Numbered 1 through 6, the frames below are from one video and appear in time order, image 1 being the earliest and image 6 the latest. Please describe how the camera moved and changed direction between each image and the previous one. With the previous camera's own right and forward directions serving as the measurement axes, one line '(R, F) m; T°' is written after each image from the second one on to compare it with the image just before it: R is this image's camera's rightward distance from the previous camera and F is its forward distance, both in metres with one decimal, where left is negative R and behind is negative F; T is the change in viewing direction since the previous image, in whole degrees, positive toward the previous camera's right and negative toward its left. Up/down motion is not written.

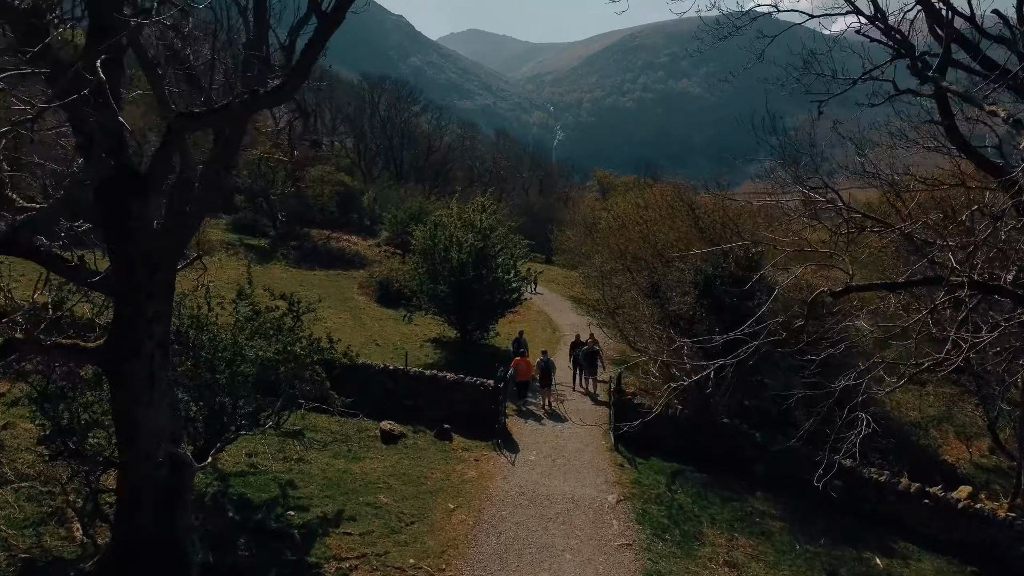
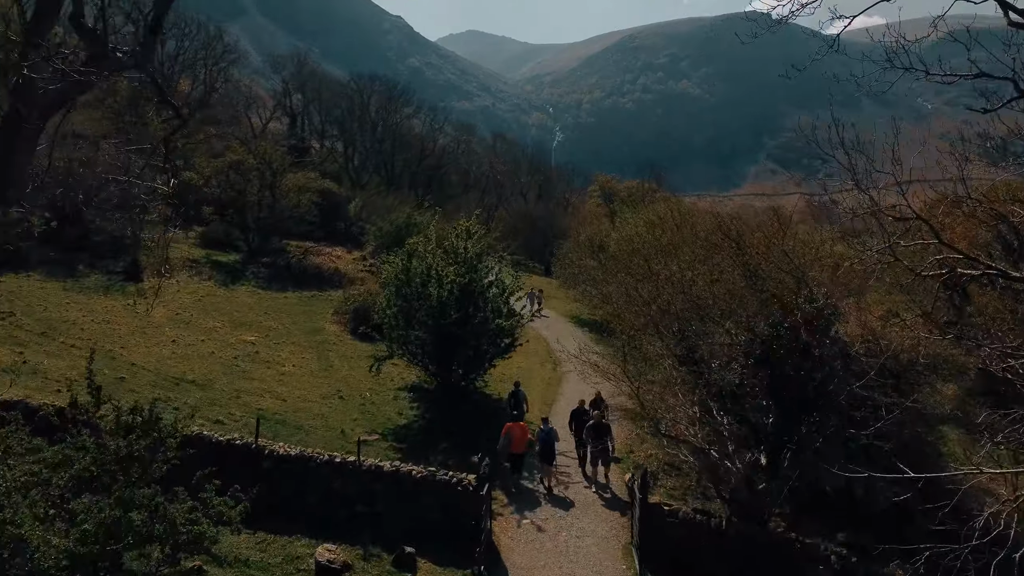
(+0.1, +2.6) m; 0°
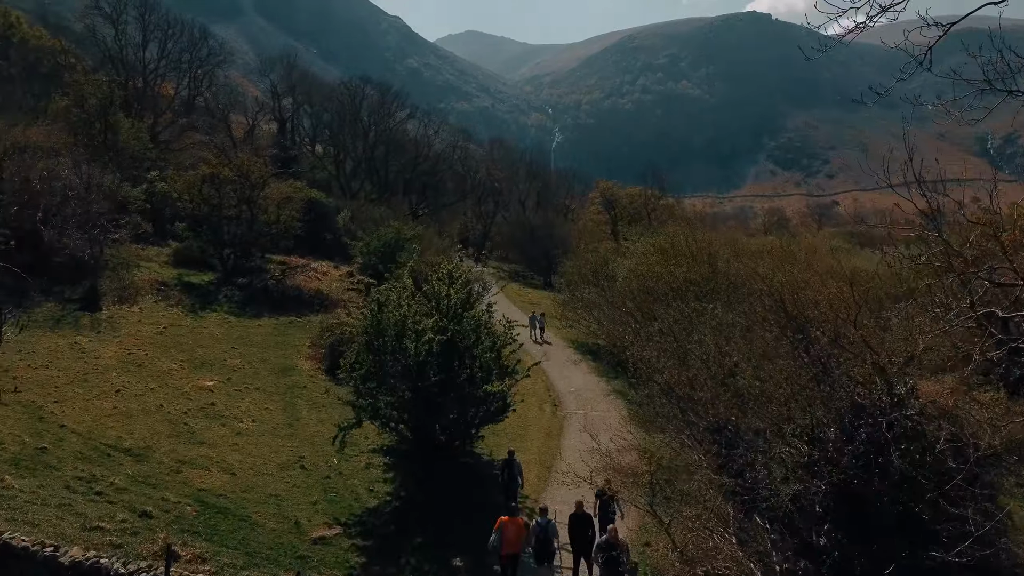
(+0.1, +1.8) m; 0°
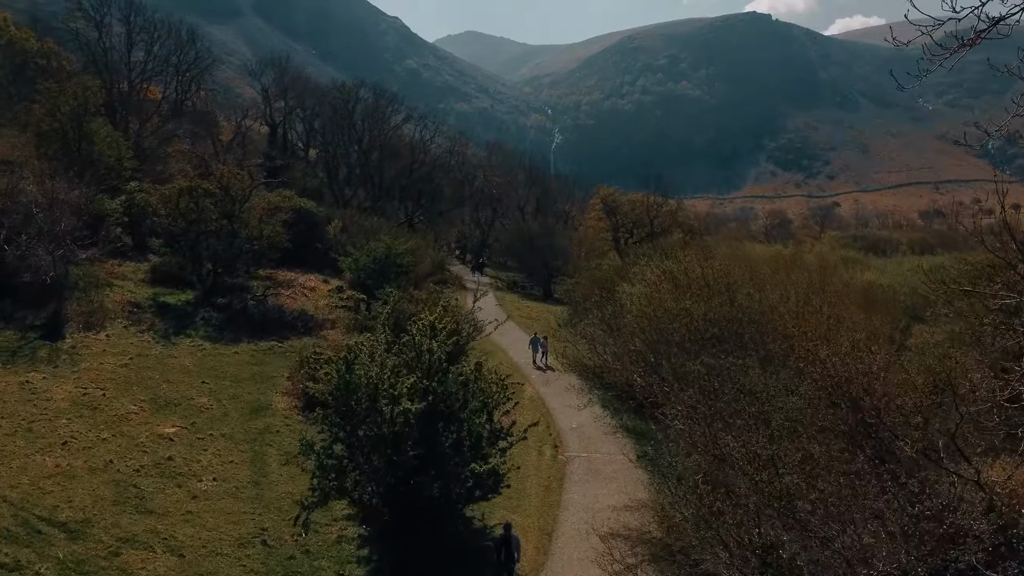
(+0.1, +1.4) m; 0°
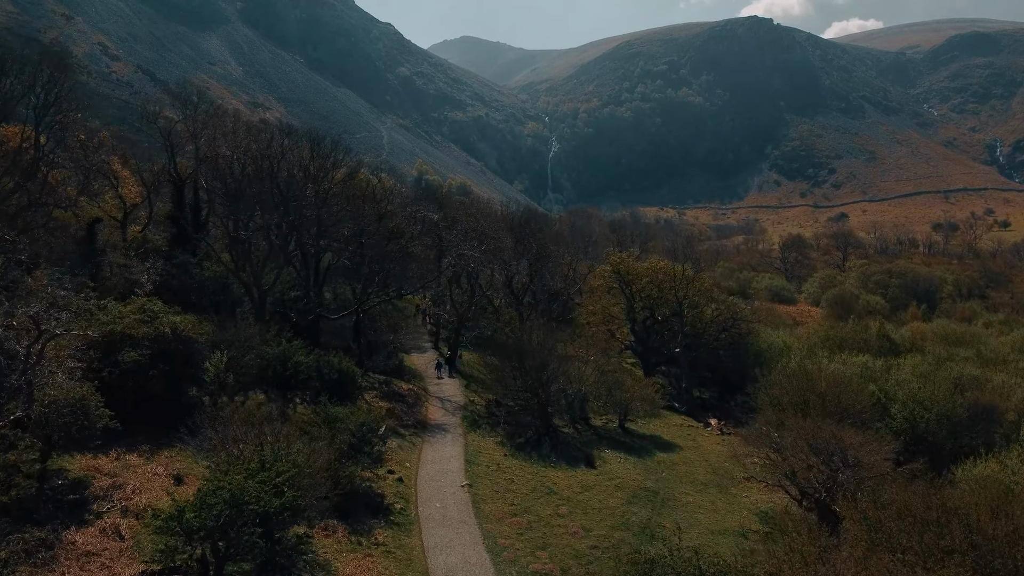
(+0.7, +10.9) m; 0°
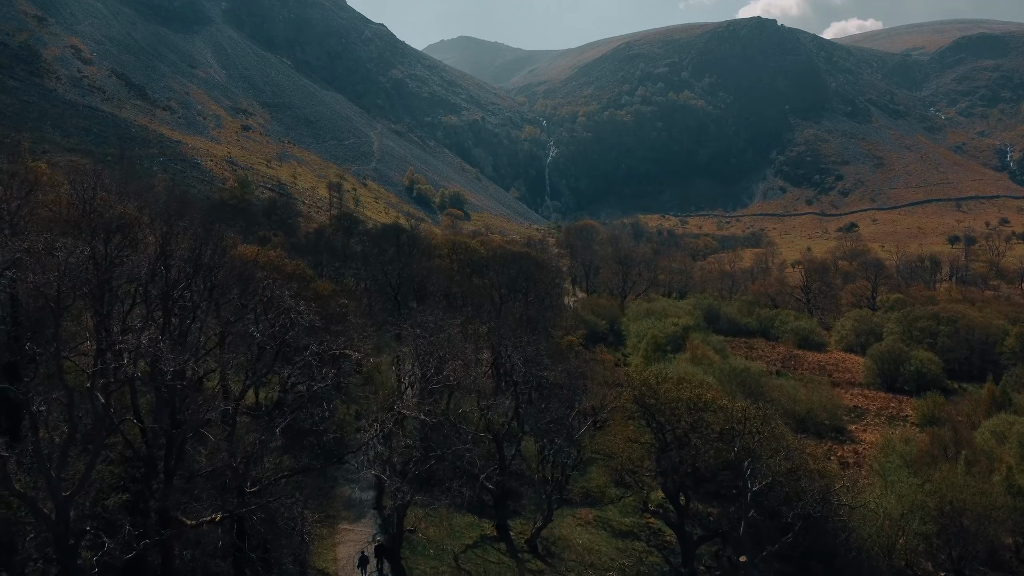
(+0.7, +11.5) m; 0°
